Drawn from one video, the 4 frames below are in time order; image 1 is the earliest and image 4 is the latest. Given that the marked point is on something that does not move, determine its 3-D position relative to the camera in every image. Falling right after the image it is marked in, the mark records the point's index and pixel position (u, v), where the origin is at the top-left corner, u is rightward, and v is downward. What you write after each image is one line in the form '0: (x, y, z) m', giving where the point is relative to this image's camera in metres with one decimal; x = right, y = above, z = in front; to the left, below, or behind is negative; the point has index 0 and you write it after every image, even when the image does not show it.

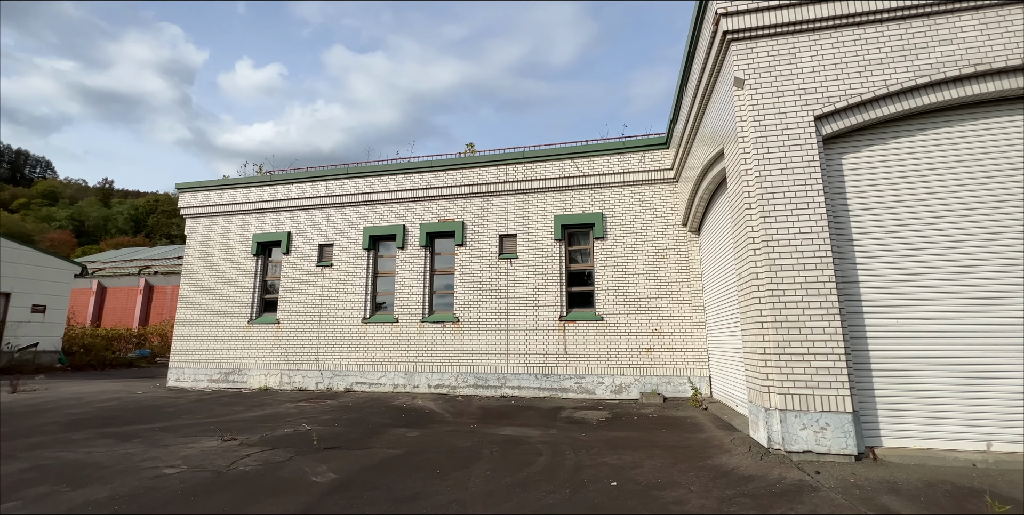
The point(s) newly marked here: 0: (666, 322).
0: (+3.5, -1.4, +10.6) m
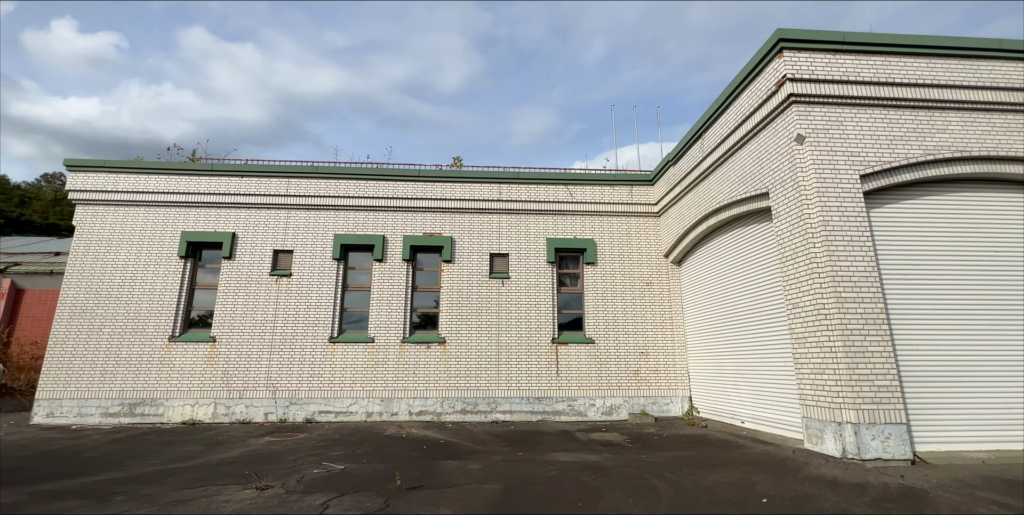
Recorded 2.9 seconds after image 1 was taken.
0: (+3.4, -2.1, +11.3) m
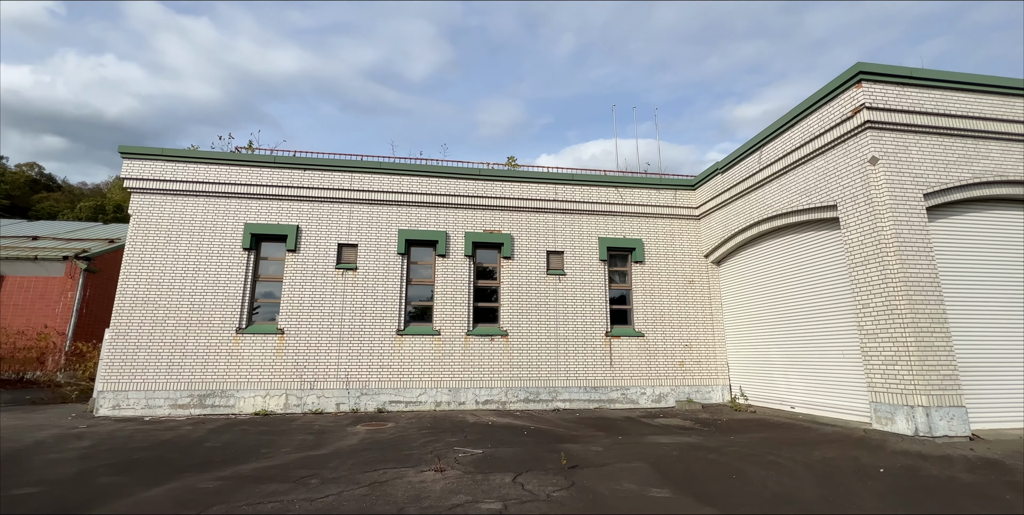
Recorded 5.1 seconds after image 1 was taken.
0: (+4.8, -2.1, +12.3) m
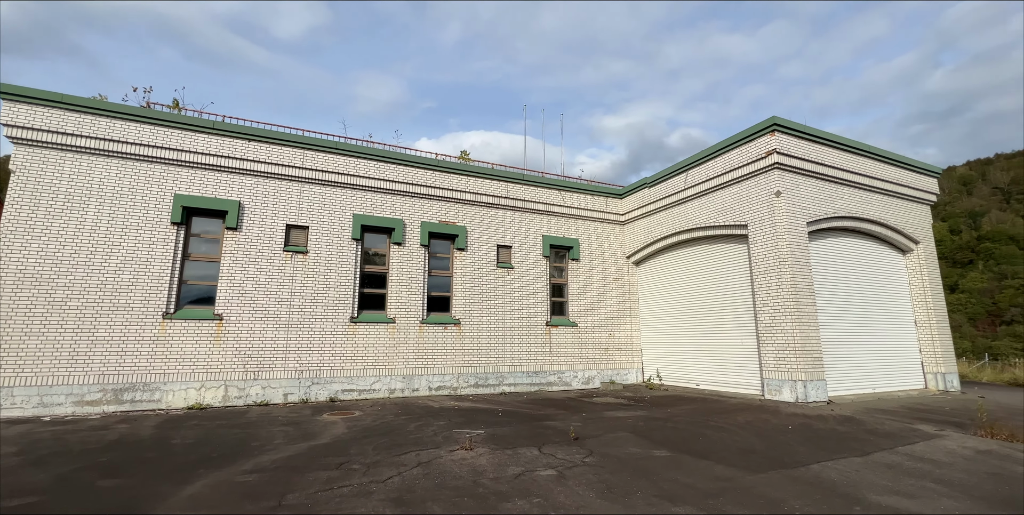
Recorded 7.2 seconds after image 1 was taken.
0: (+3.1, -2.1, +14.1) m
